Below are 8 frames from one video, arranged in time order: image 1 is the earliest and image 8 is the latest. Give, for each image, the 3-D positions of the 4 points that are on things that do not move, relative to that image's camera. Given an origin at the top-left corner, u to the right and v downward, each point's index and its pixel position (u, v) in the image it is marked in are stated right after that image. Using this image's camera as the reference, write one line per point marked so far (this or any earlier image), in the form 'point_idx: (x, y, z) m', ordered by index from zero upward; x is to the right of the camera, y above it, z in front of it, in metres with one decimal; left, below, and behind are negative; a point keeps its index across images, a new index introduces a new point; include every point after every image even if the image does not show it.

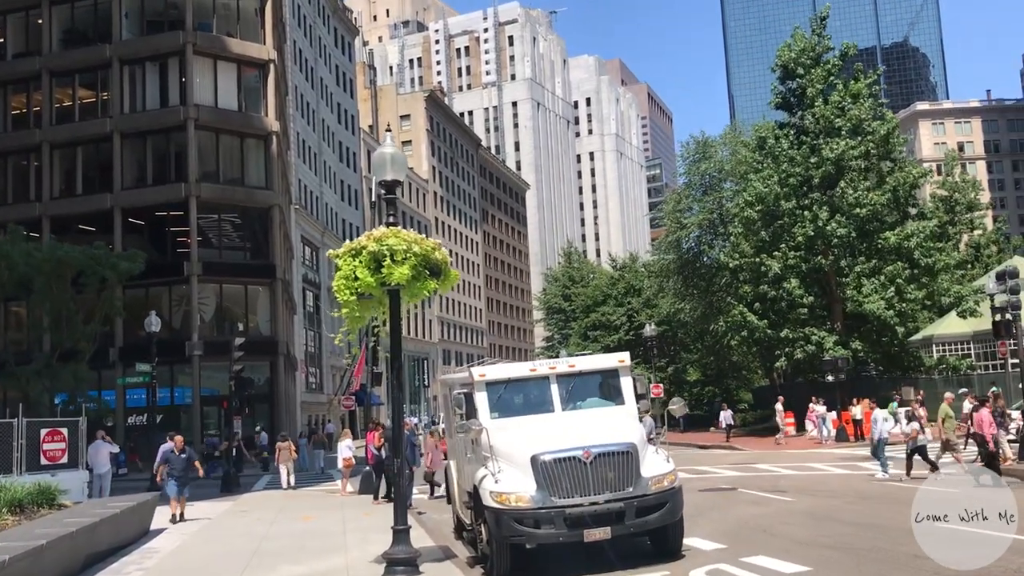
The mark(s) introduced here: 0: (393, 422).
0: (-1.4, -1.5, +11.0) m
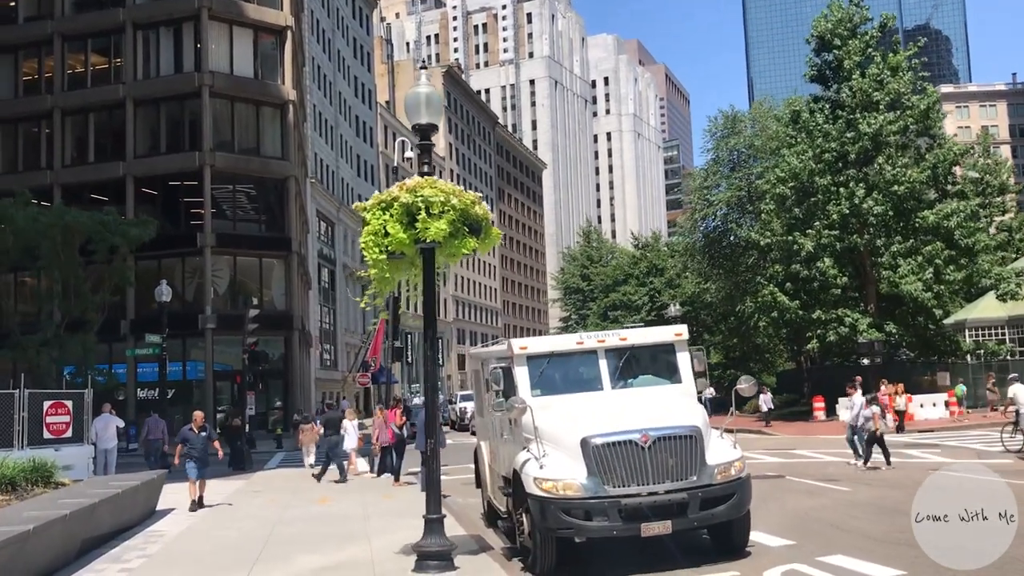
0: (-0.9, -1.1, +9.8) m
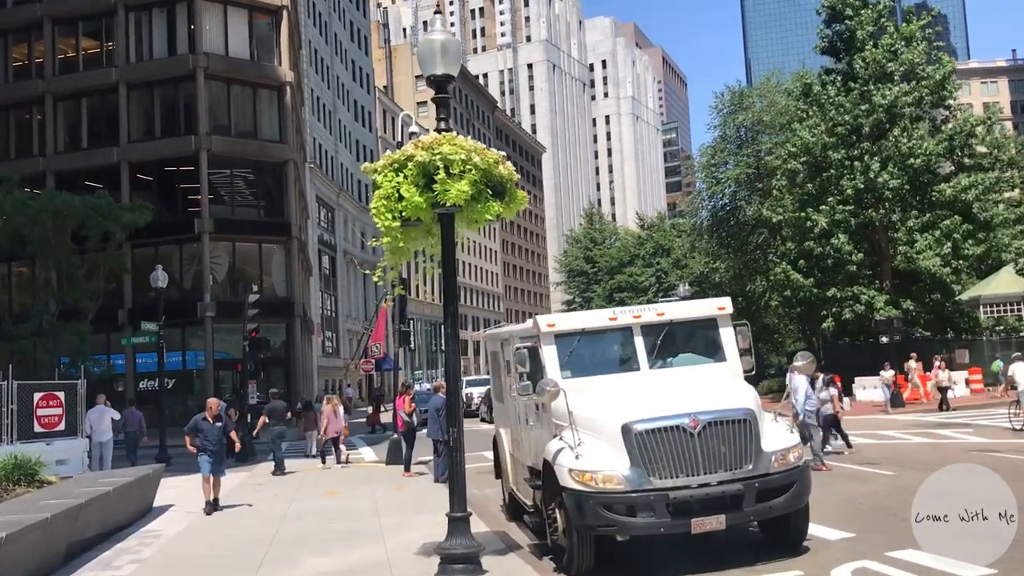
0: (-0.6, -0.8, +8.7) m
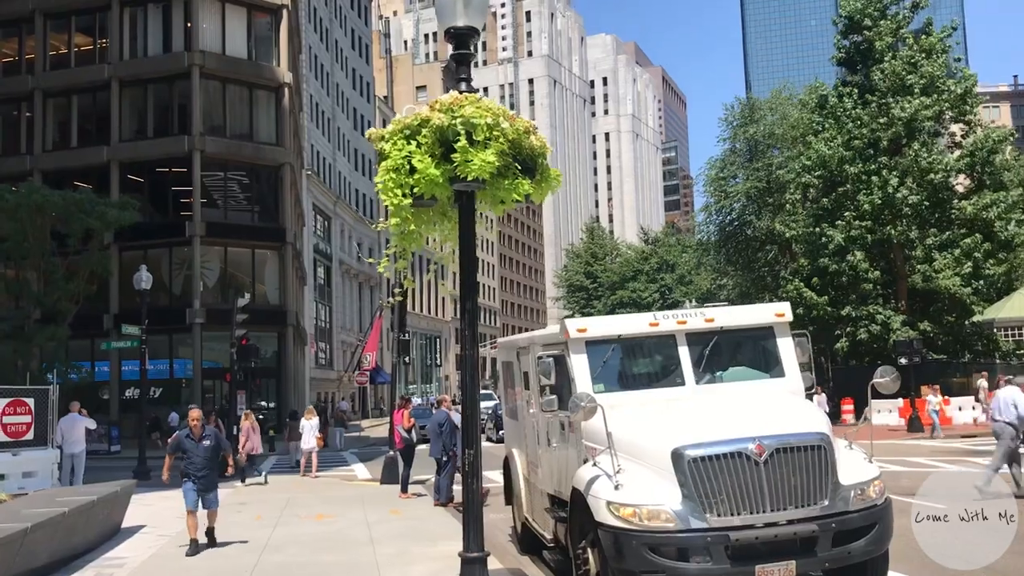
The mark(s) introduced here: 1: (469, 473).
0: (-0.4, -0.8, +7.3) m
1: (-0.3, -1.4, +7.3) m
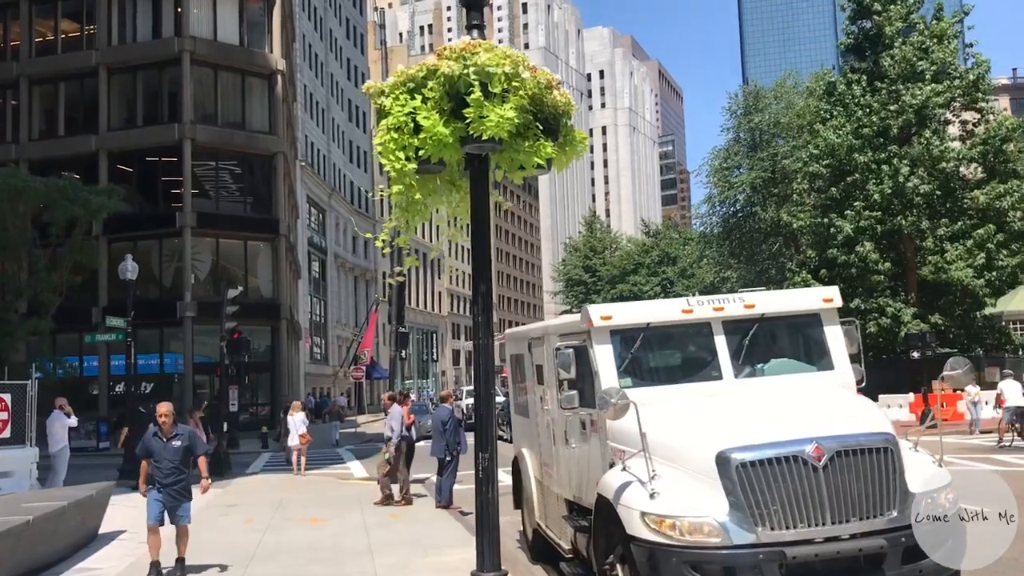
0: (-0.2, -0.6, +6.3) m
1: (-0.2, -1.3, +6.3) m
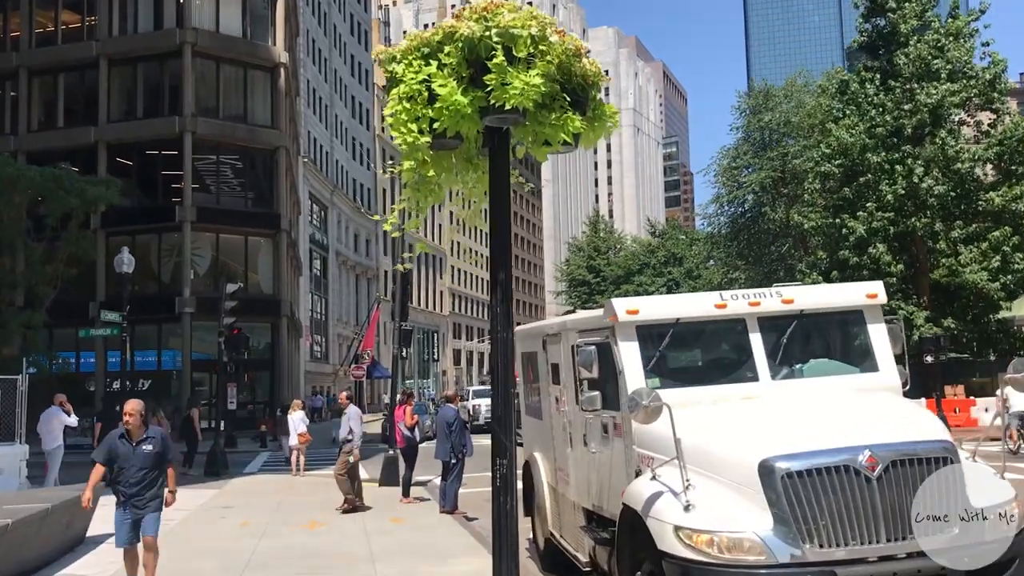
0: (-0.1, -0.6, +5.7) m
1: (-0.1, -1.2, +5.7) m
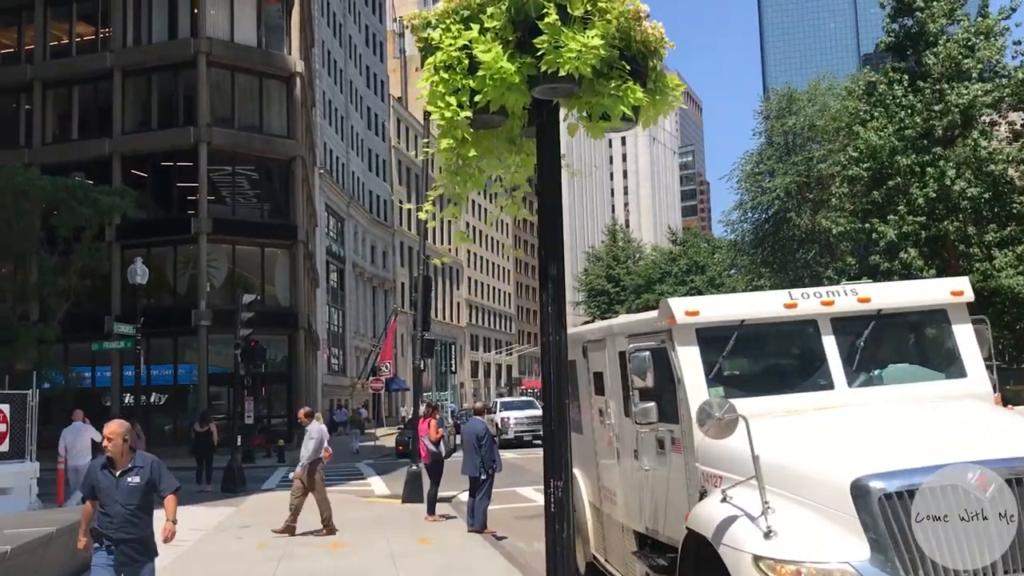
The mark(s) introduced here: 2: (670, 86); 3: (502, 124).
0: (+0.2, -0.5, +5.0) m
1: (+0.2, -1.2, +5.0) m
2: (+0.9, +1.1, +5.2) m
3: (-0.1, +0.9, +5.1) m
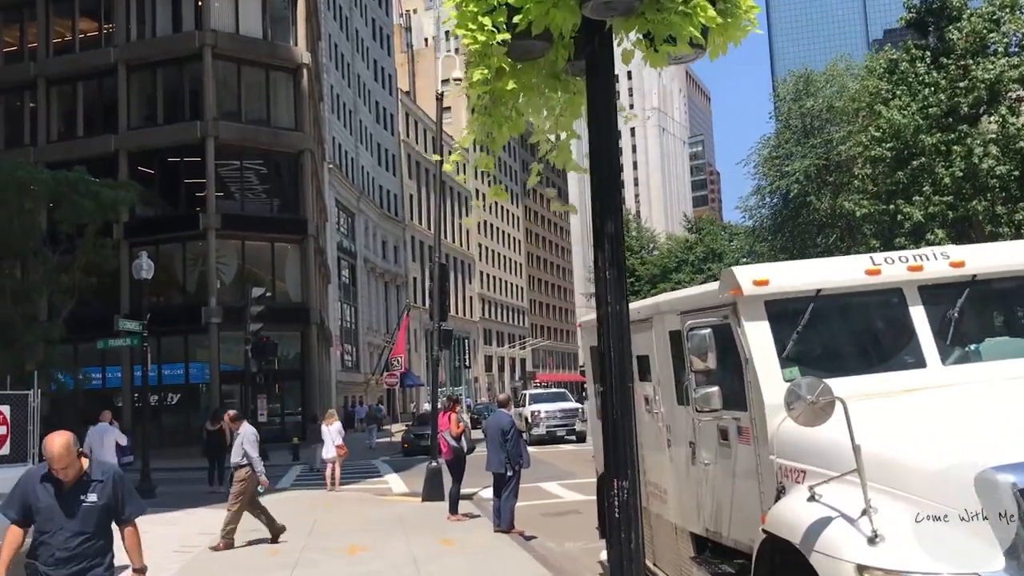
0: (+0.4, -0.4, +4.2) m
1: (+0.4, -1.0, +4.2) m
2: (+1.0, +1.3, +4.3) m
3: (+0.1, +1.0, +4.2) m
